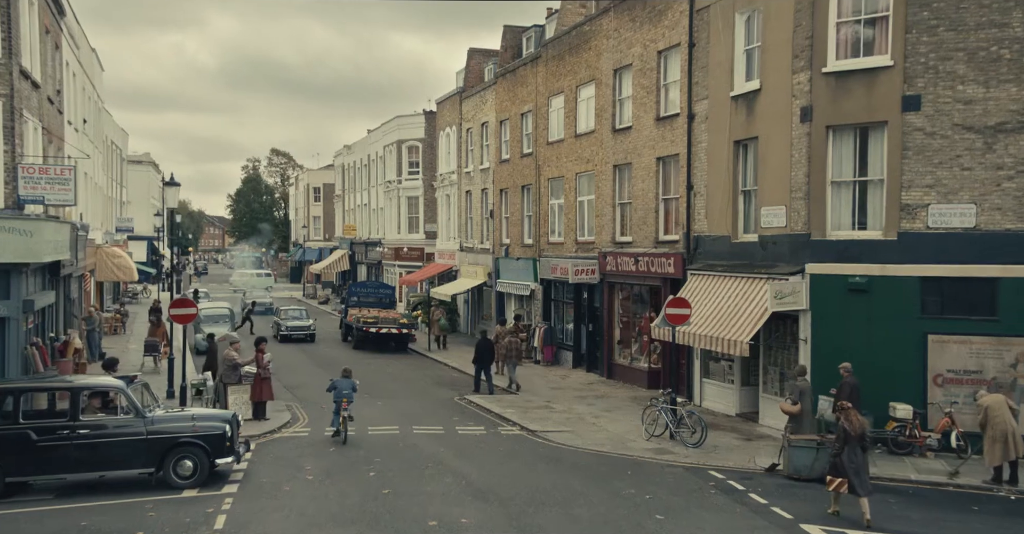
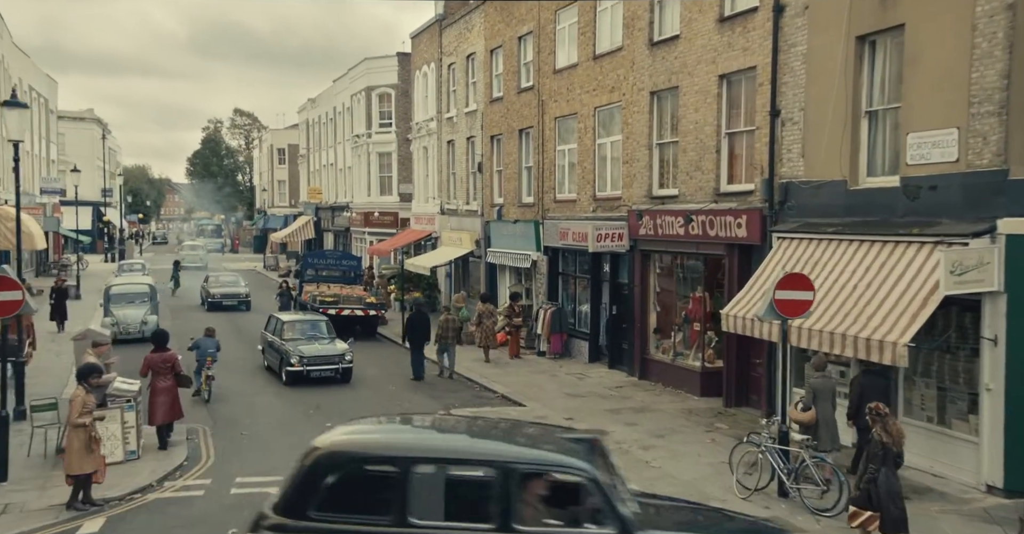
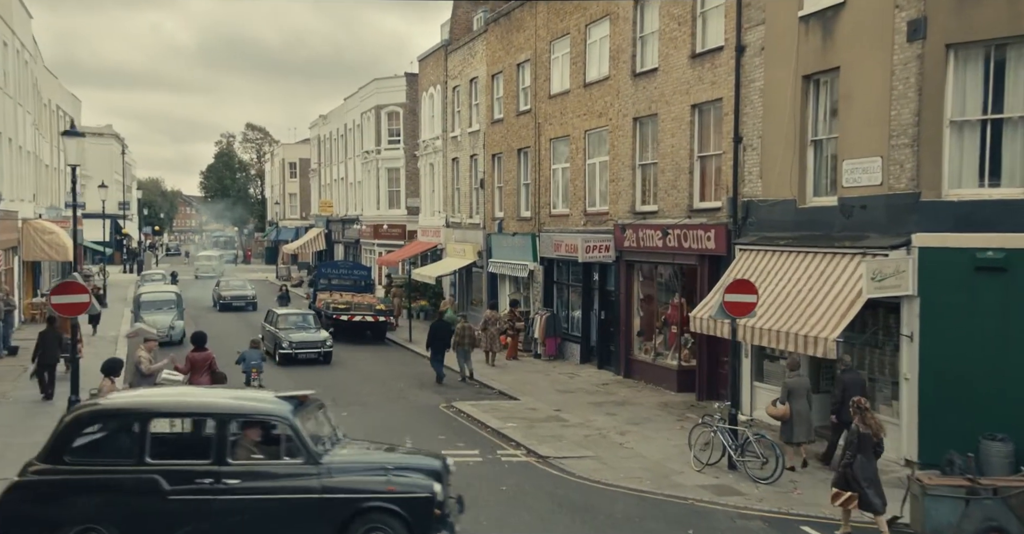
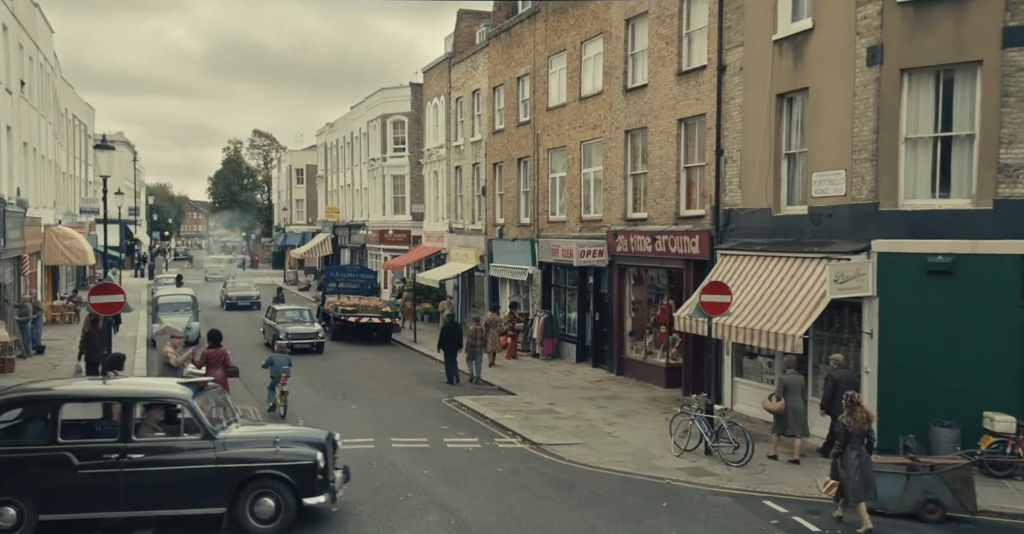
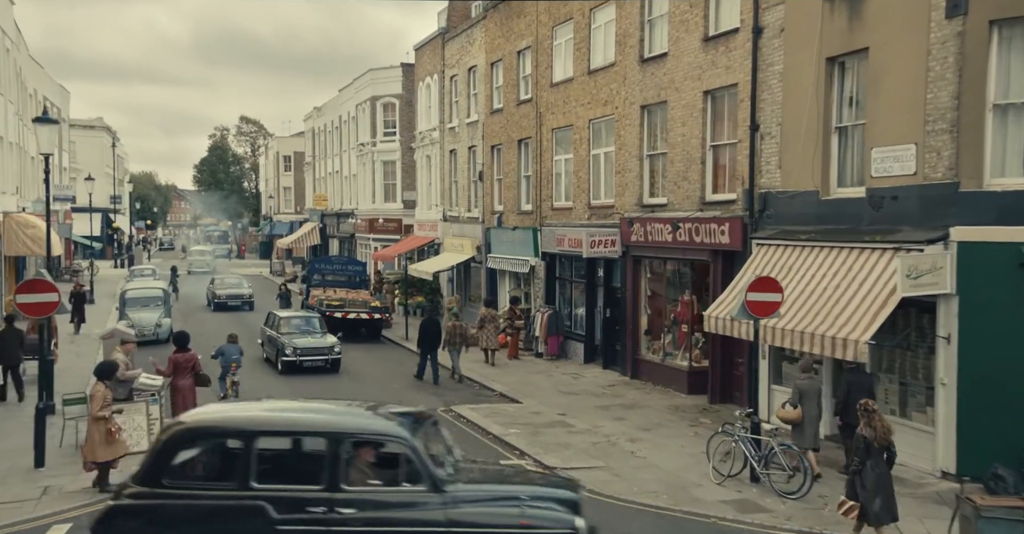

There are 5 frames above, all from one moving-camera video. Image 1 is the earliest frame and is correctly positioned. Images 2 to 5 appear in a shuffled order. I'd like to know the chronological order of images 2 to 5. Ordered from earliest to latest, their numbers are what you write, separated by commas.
4, 3, 5, 2
